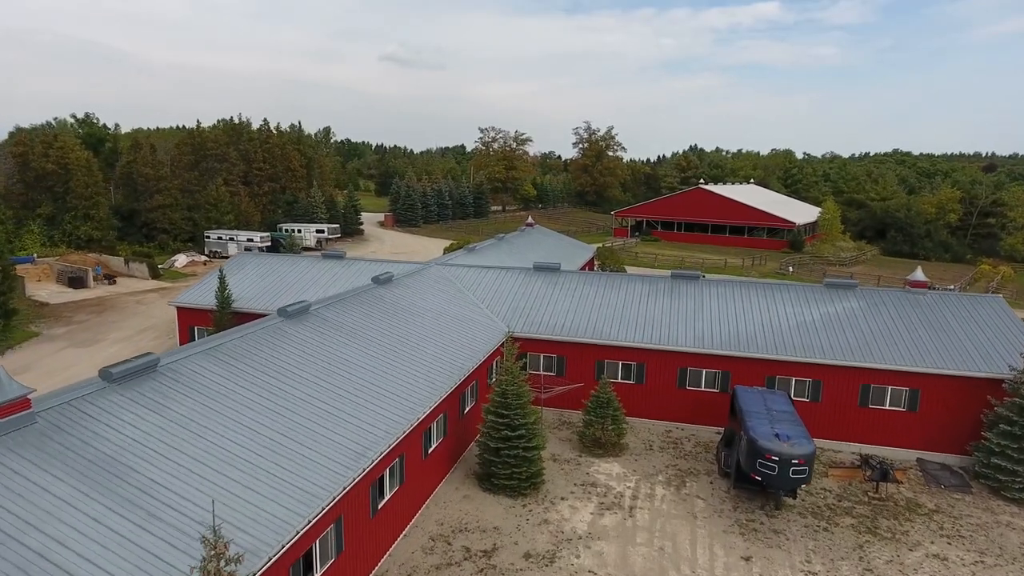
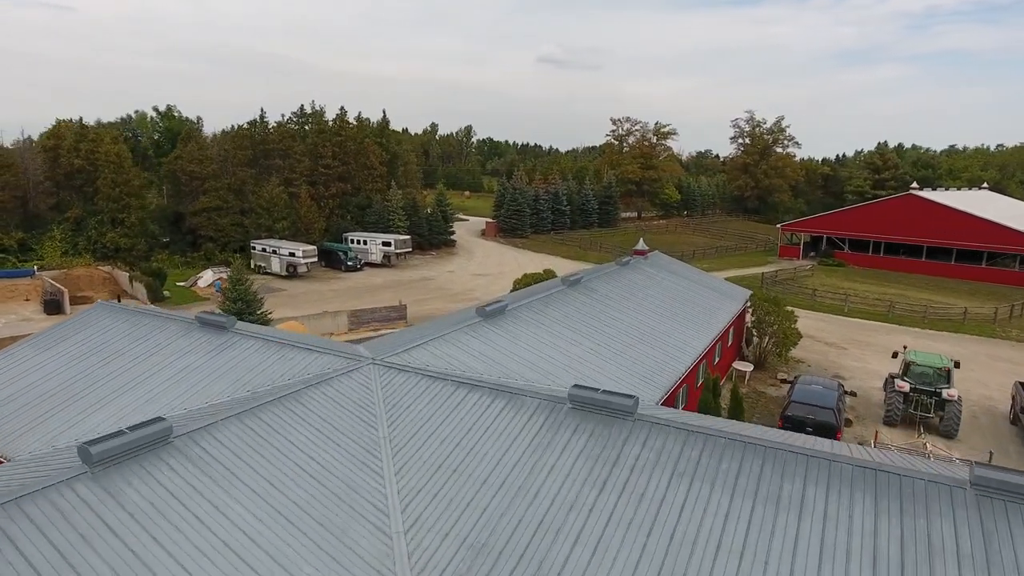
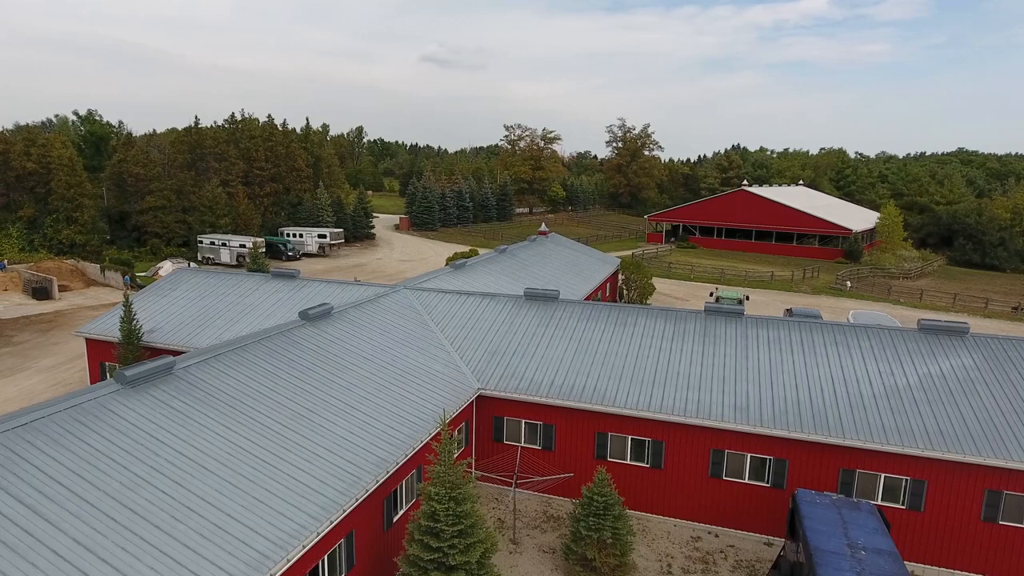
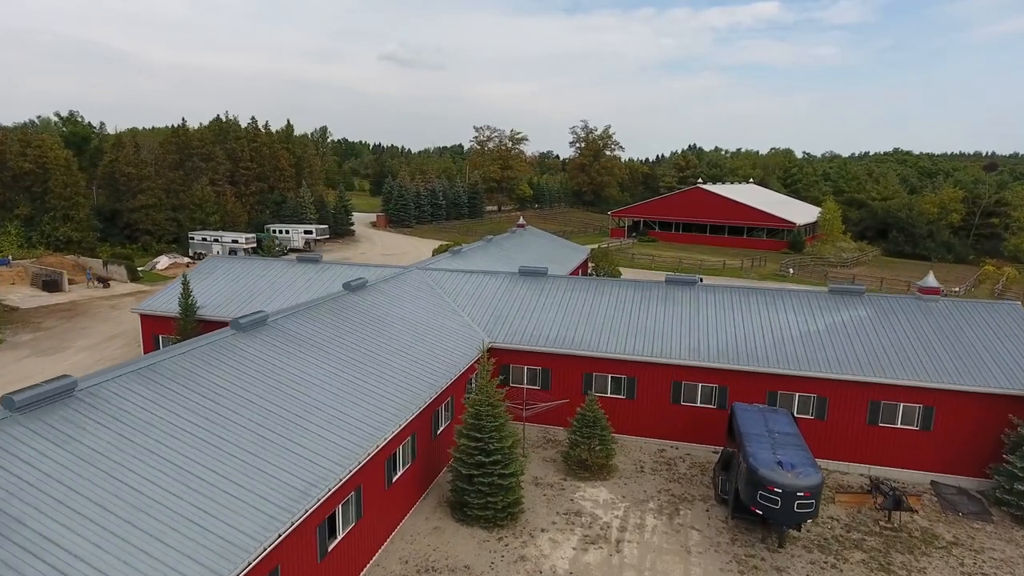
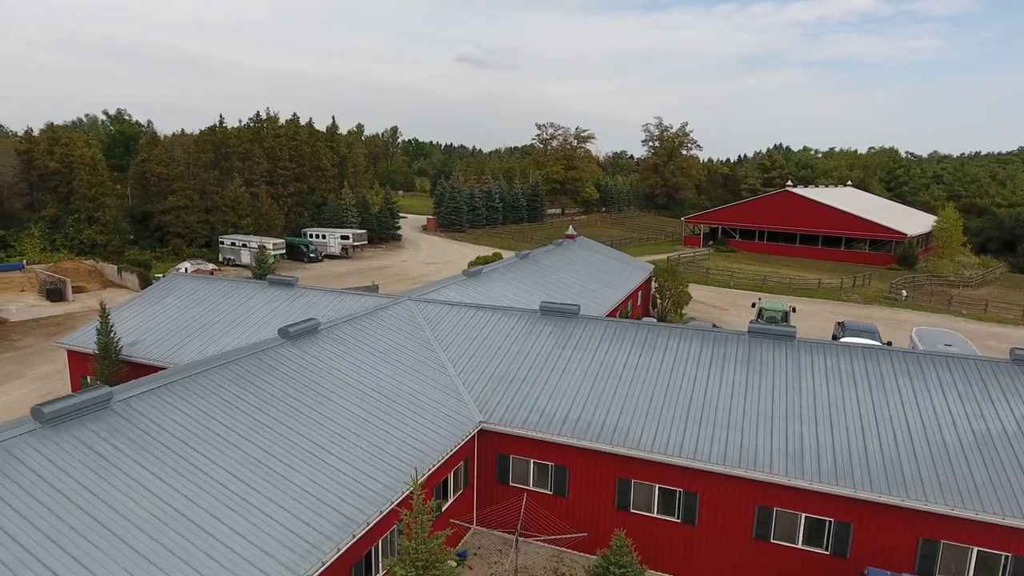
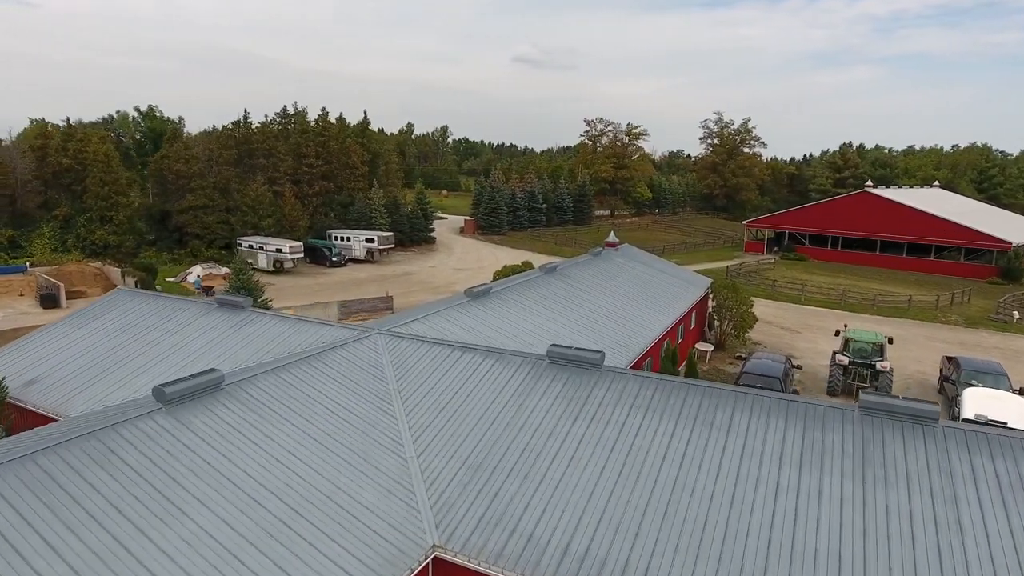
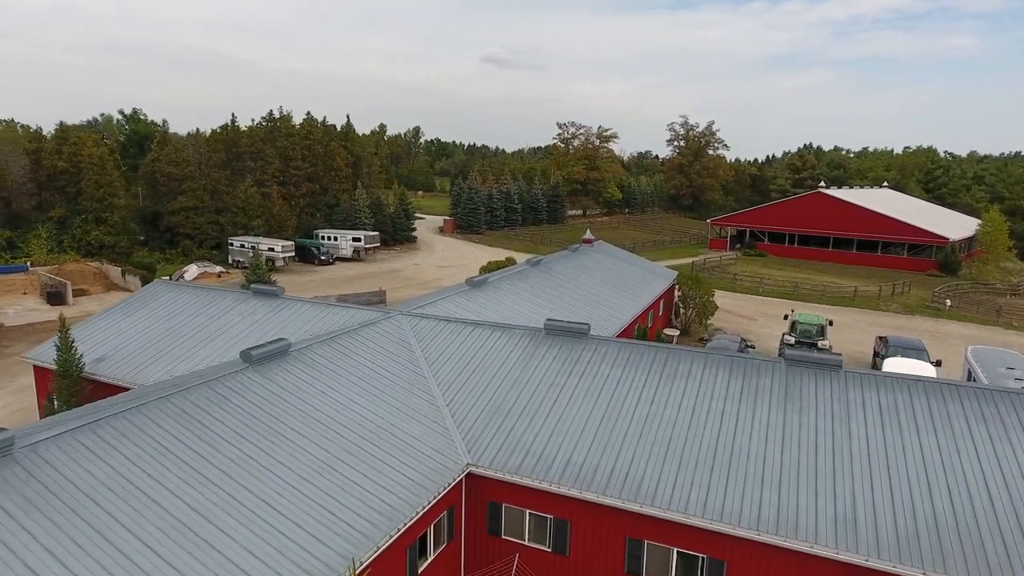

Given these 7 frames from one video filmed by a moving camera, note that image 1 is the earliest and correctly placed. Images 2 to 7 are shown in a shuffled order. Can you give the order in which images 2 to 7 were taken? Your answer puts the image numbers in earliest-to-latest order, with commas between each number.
4, 3, 5, 7, 6, 2
